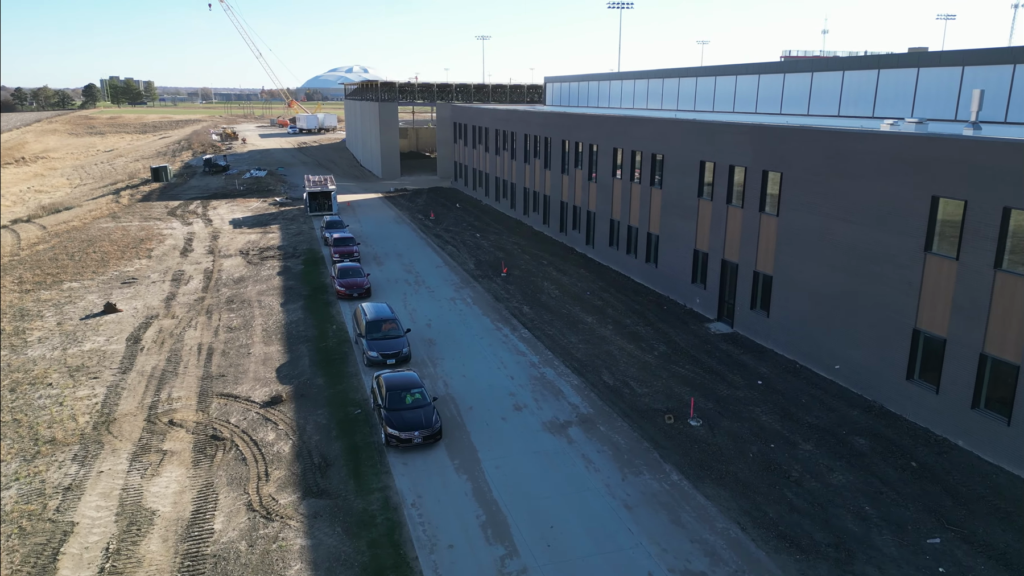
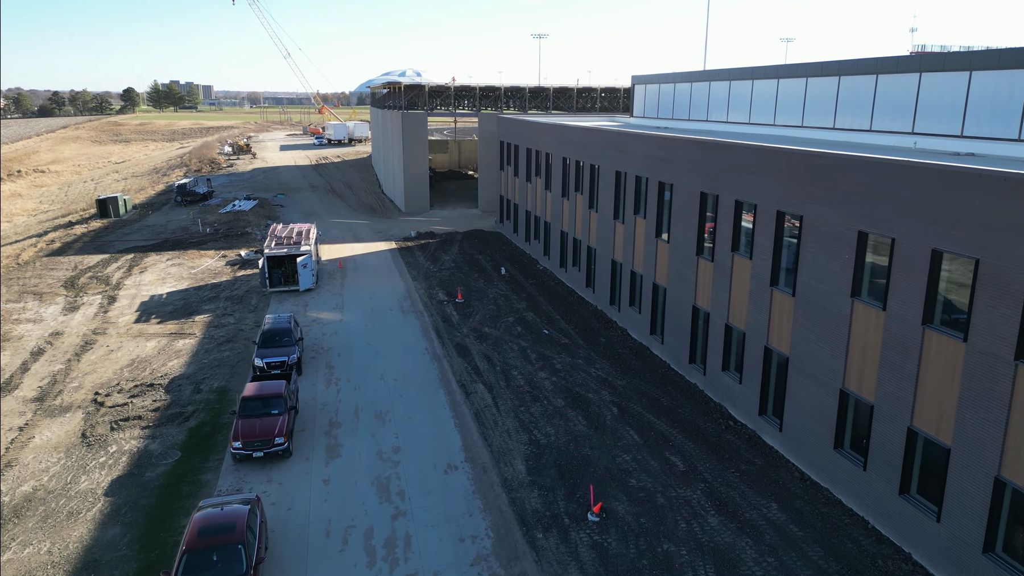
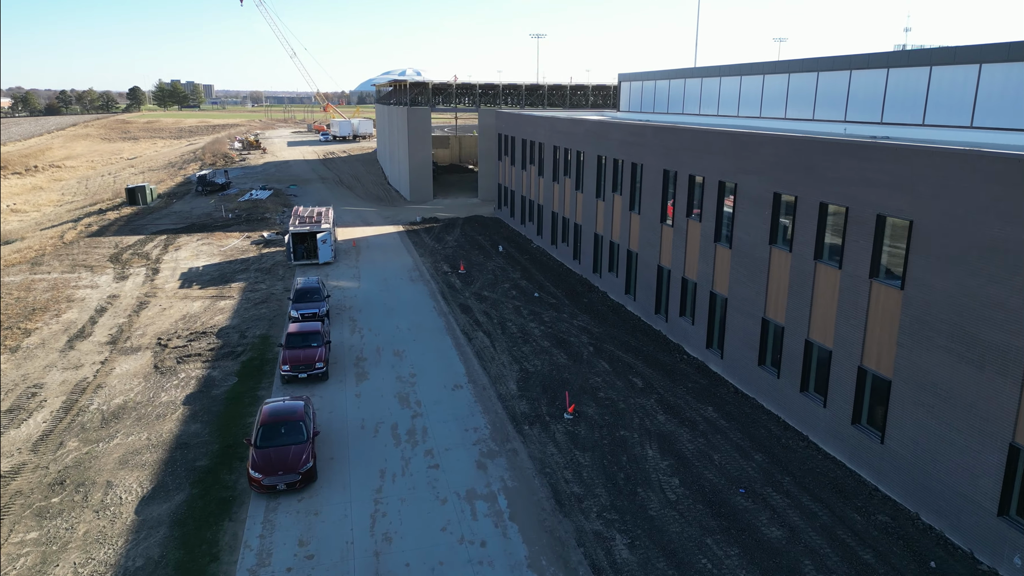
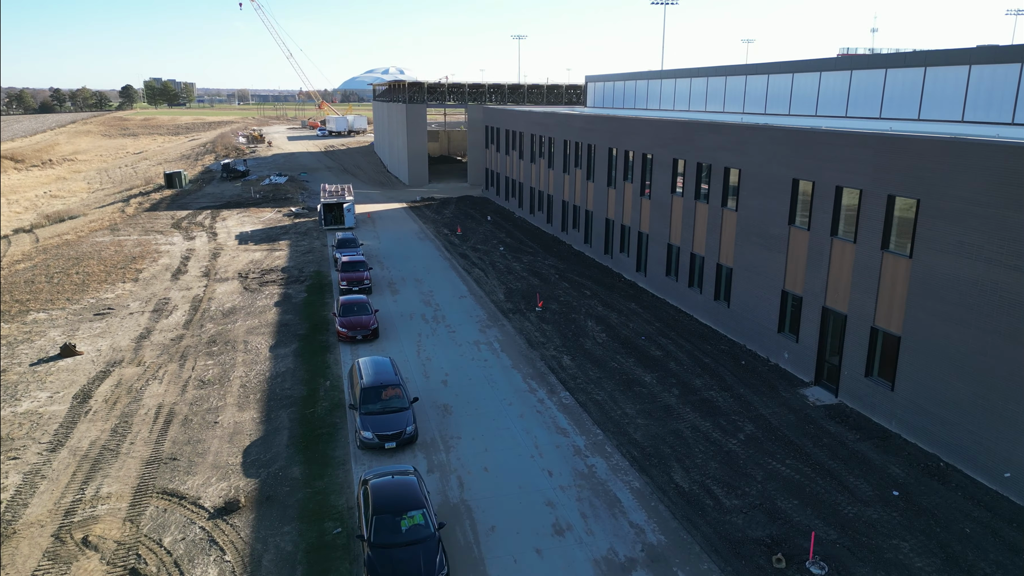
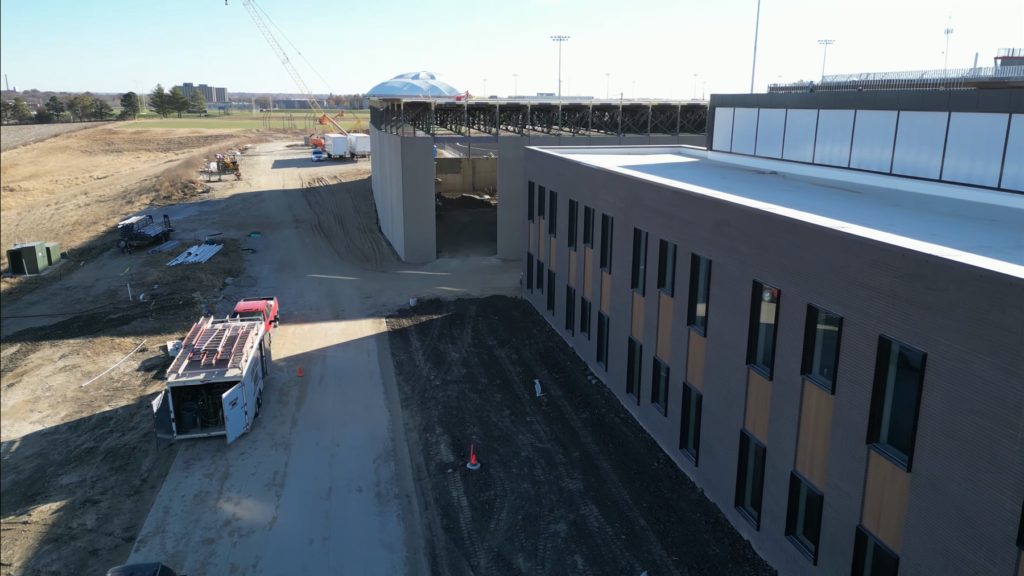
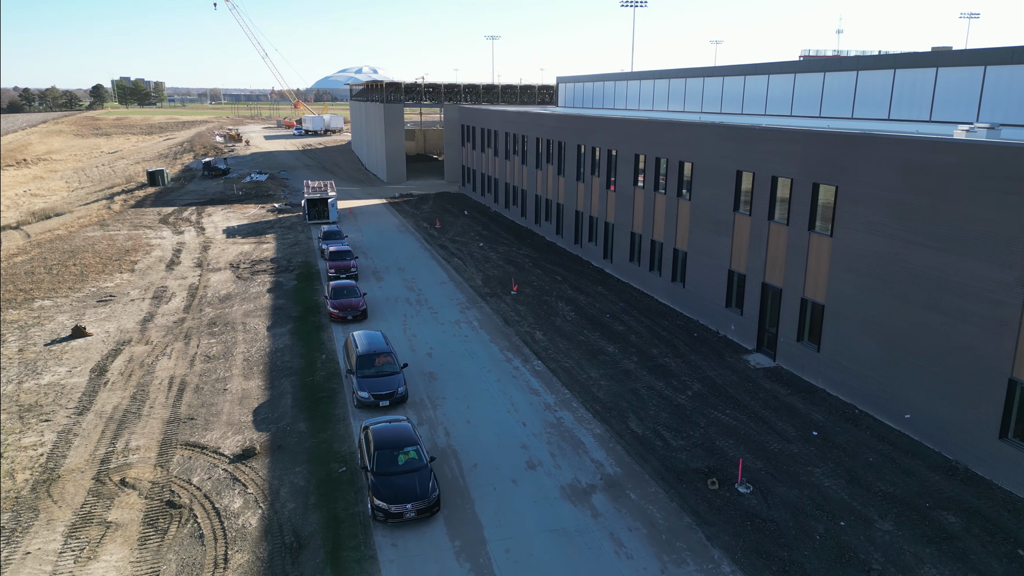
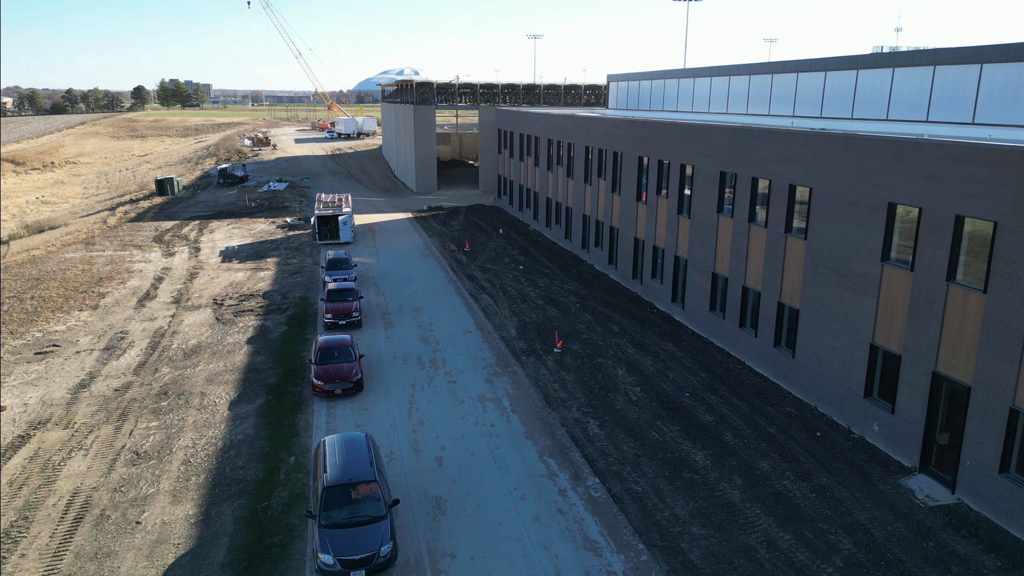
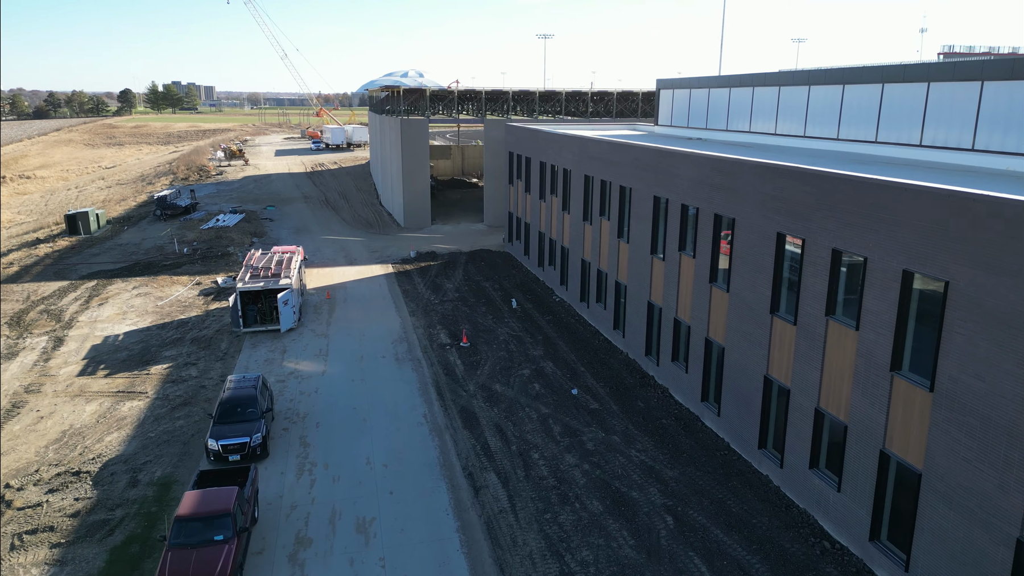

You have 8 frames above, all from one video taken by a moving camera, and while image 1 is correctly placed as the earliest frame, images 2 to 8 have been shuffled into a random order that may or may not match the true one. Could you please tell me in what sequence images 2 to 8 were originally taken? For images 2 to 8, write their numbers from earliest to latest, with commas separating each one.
6, 4, 7, 3, 2, 8, 5
